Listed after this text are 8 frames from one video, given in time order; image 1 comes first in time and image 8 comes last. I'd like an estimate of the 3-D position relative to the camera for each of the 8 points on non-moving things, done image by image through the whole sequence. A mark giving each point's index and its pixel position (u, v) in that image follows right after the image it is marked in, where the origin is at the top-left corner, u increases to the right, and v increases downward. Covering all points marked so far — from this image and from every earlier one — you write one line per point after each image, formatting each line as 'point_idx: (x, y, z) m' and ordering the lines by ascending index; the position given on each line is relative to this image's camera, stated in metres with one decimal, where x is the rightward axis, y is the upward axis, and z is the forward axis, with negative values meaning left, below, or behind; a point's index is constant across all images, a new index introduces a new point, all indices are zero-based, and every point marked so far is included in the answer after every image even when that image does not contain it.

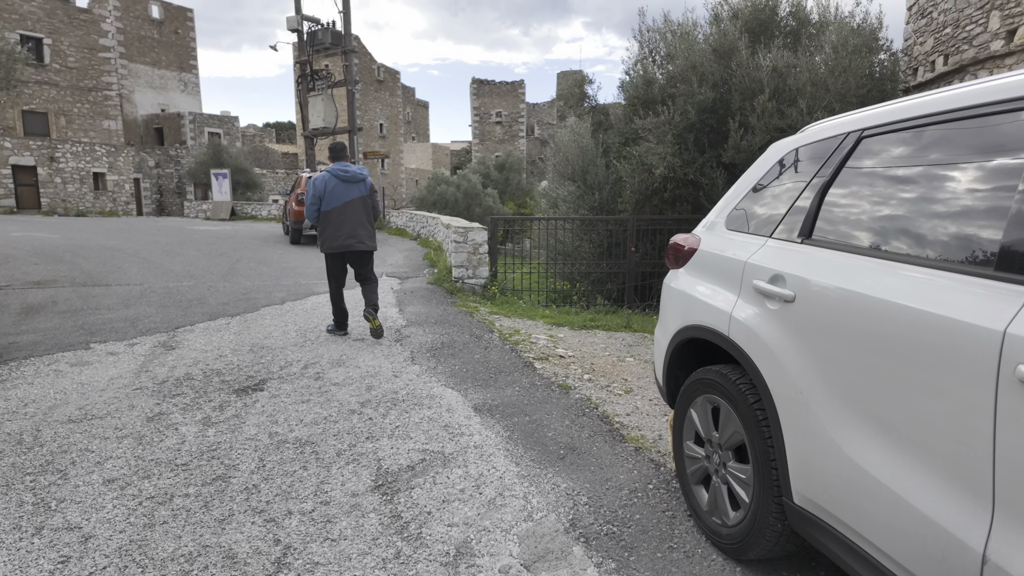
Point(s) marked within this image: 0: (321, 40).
0: (-5.8, +7.6, +18.3) m
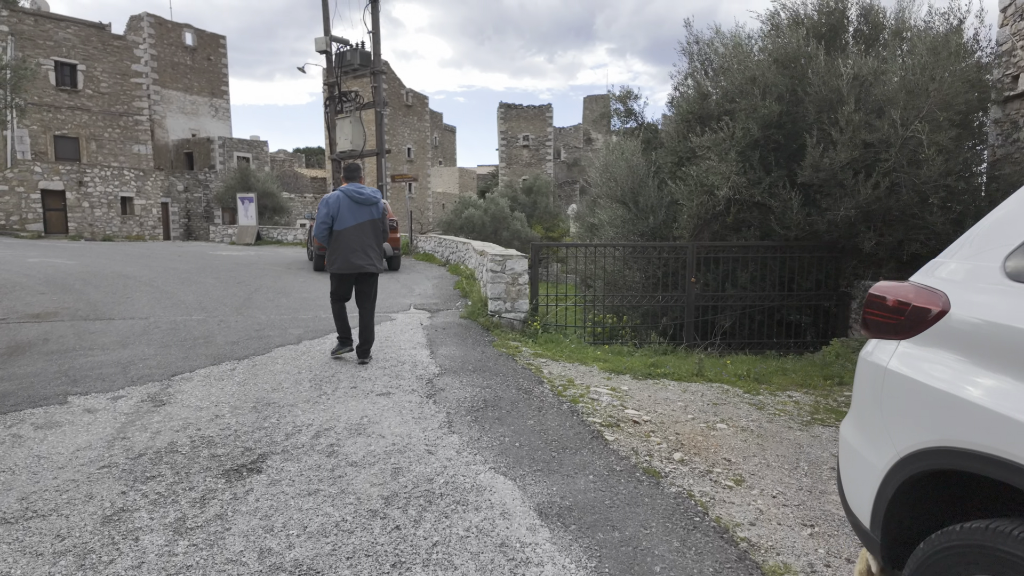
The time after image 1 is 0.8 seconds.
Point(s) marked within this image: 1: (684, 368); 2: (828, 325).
0: (-4.8, +6.8, +17.8) m
1: (+1.7, -0.8, +5.8) m
2: (+4.2, -0.5, +8.0) m
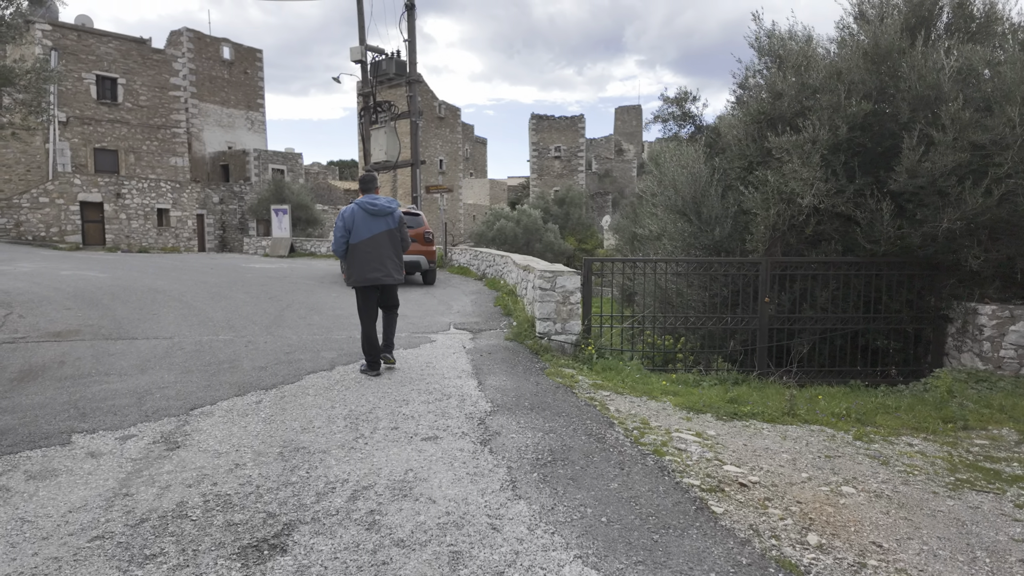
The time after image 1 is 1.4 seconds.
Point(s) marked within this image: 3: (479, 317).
0: (-3.7, +6.4, +17.5) m
1: (+2.2, -1.0, +5.0) m
2: (+4.8, -0.8, +7.1) m
3: (-0.5, -0.4, +8.4) m
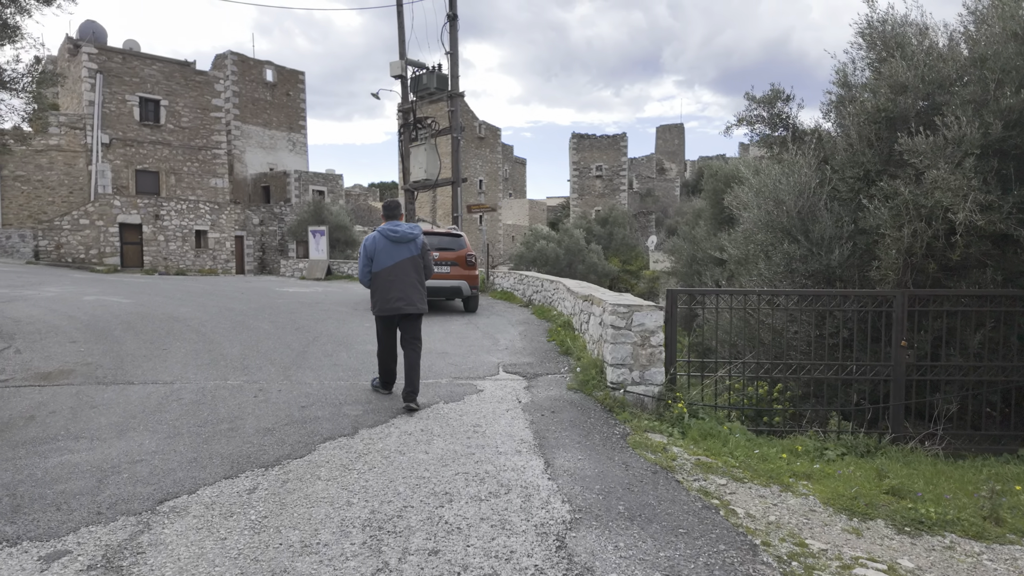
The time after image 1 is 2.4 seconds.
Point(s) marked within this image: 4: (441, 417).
0: (-2.4, +5.7, +16.6) m
1: (+2.7, -1.3, +3.6) m
2: (+5.4, -1.1, +5.4) m
3: (+0.2, -0.8, +7.1) m
4: (-0.6, -1.0, +4.7) m
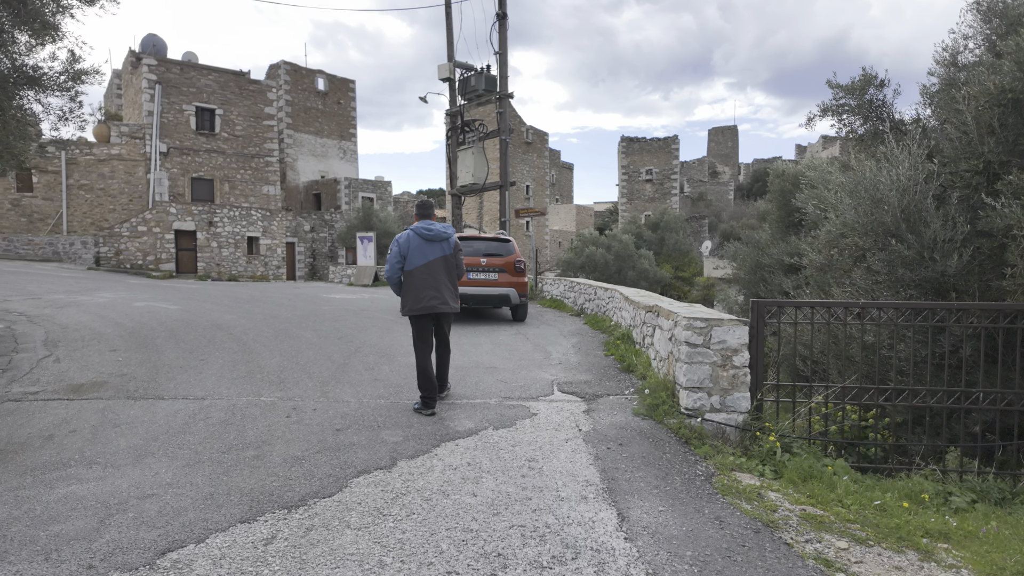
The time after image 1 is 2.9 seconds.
0: (-1.0, +5.5, +16.1) m
1: (+3.0, -1.4, +2.7) m
2: (+5.9, -1.2, +4.4) m
3: (+0.8, -0.9, +6.4) m
4: (-0.2, -1.1, +4.0) m
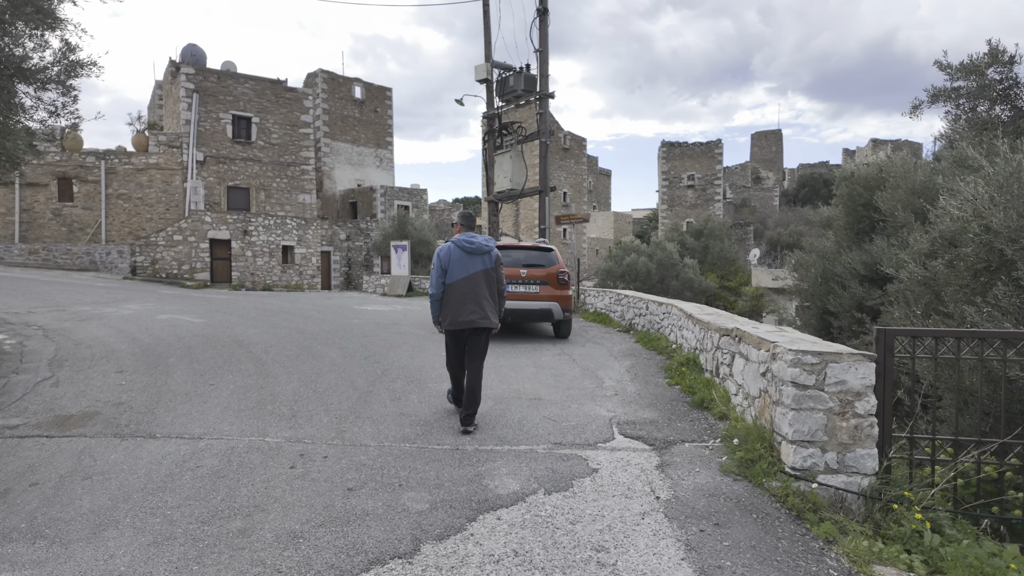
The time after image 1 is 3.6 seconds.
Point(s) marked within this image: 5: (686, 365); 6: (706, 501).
0: (0.0, +5.2, +15.3) m
1: (+3.2, -1.5, +1.5) m
2: (+6.2, -1.4, +3.0) m
3: (+1.3, -1.1, +5.4) m
4: (+0.2, -1.2, +3.1) m
5: (+2.0, -0.9, +6.7) m
6: (+1.1, -1.2, +3.5) m
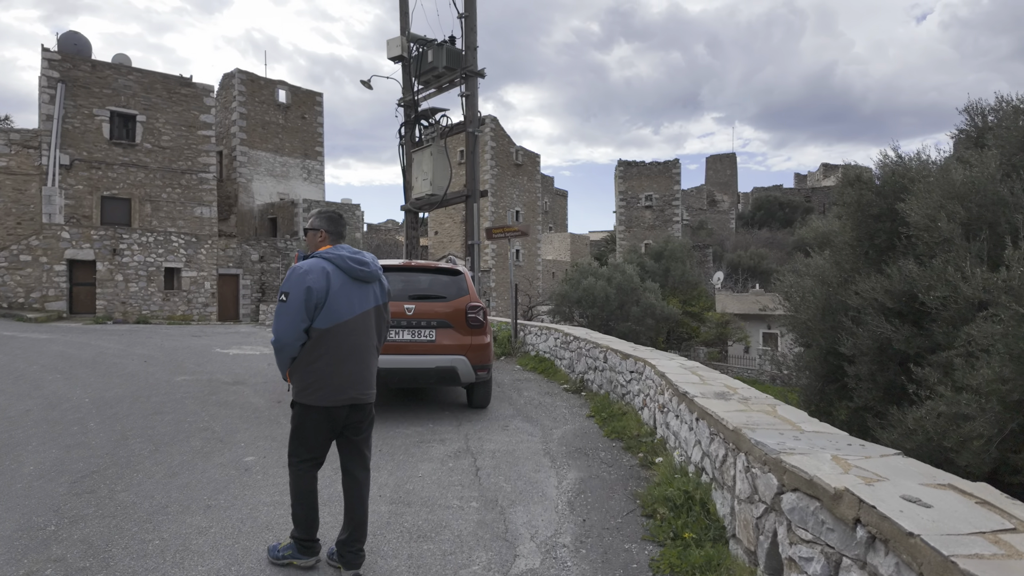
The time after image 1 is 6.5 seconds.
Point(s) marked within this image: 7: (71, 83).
0: (-1.6, +4.5, +12.0) m
1: (+2.5, -1.6, -1.8) m
2: (+5.5, -1.6, -0.1) m
3: (+0.4, -1.4, +1.9) m
4: (-0.6, -1.4, -0.5) m
5: (+1.0, -1.2, +3.3) m
6: (+0.3, -1.4, 0.0) m
7: (-14.3, +6.6, +19.4) m
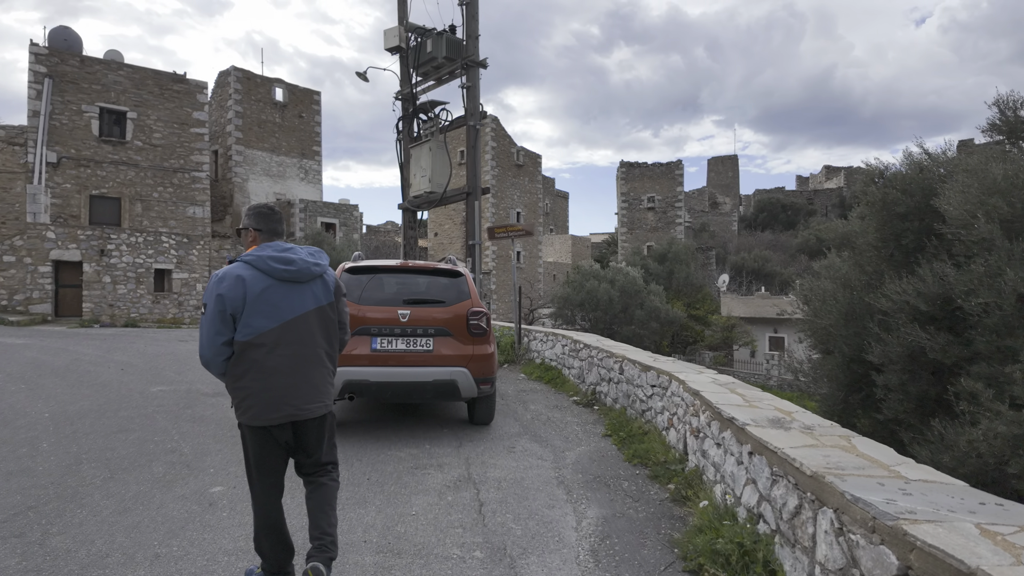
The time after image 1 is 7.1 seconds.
0: (-1.5, +4.4, +11.3) m
1: (+2.6, -1.6, -2.4) m
2: (+5.5, -1.6, -0.7) m
3: (+0.4, -1.4, +1.3) m
4: (-0.5, -1.4, -1.1) m
5: (+1.0, -1.2, +2.6) m
6: (+0.4, -1.5, -0.7) m
7: (-14.3, +6.6, +18.8) m
